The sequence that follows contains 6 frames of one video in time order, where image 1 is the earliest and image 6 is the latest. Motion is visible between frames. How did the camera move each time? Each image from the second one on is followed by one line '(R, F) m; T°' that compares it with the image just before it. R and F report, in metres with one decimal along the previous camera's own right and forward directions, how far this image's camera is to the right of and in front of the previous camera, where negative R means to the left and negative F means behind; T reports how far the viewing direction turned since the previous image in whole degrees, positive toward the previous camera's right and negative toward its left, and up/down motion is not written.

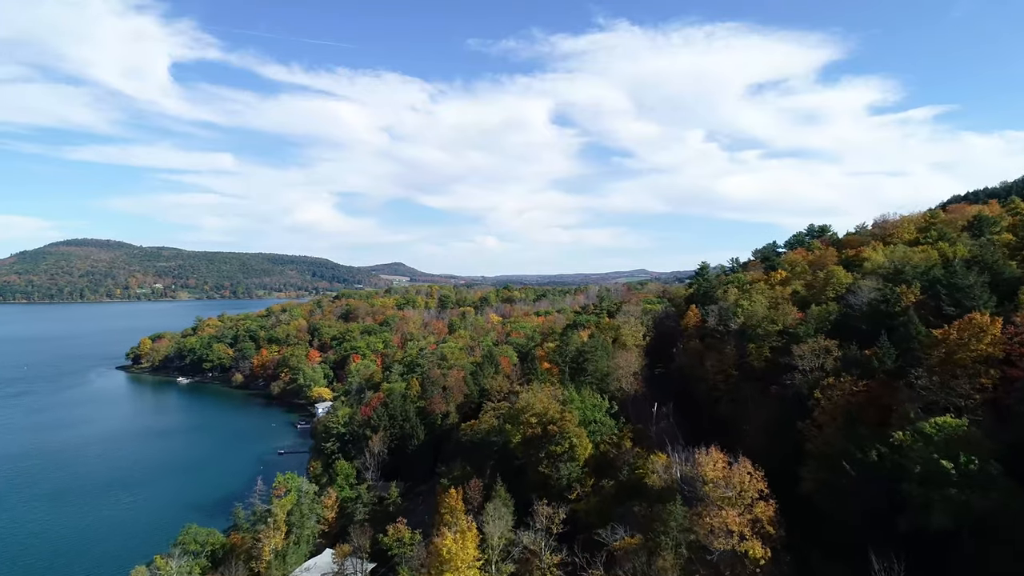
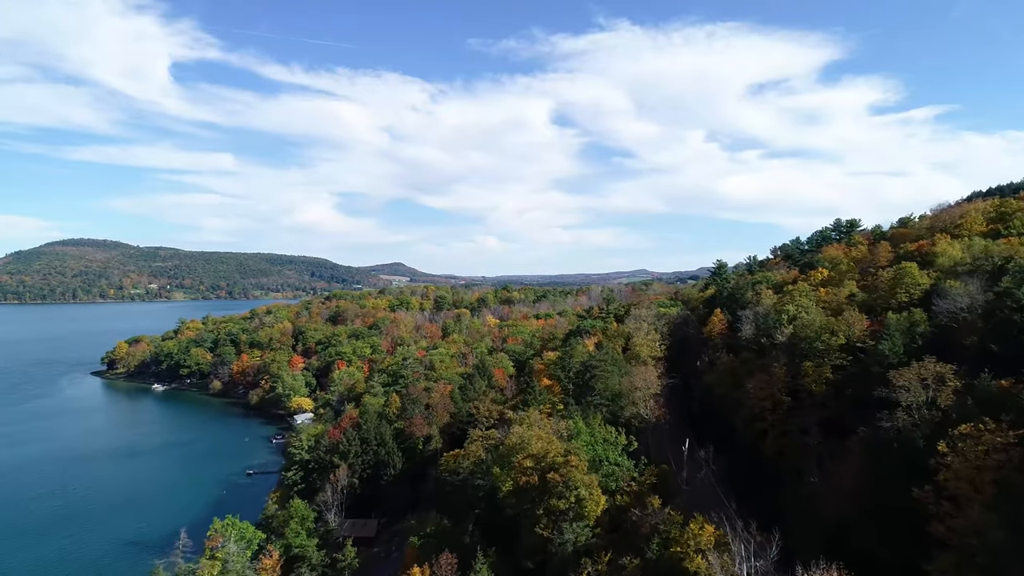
(+0.6, +11.2) m; 0°
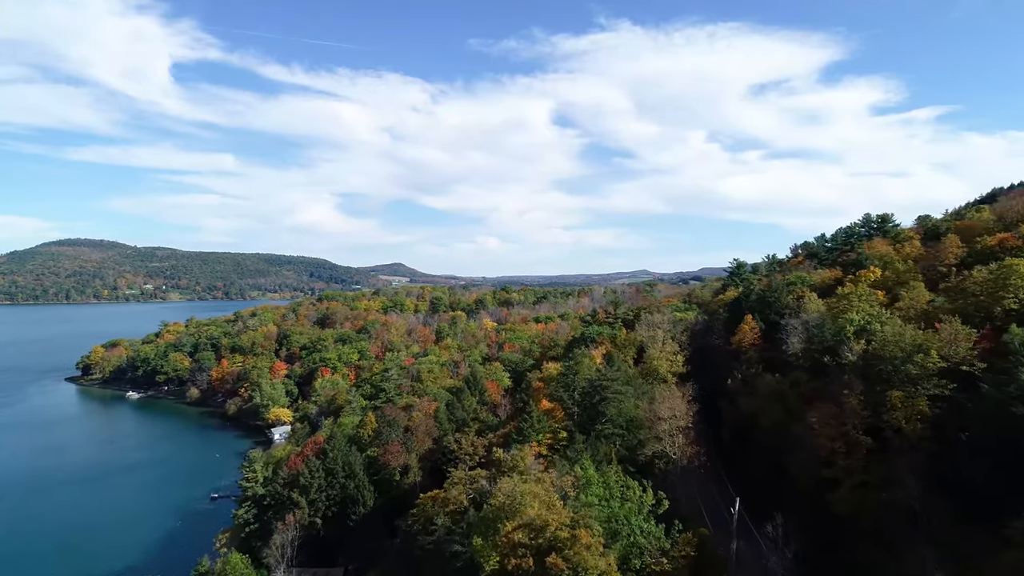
(+0.6, +10.2) m; 0°
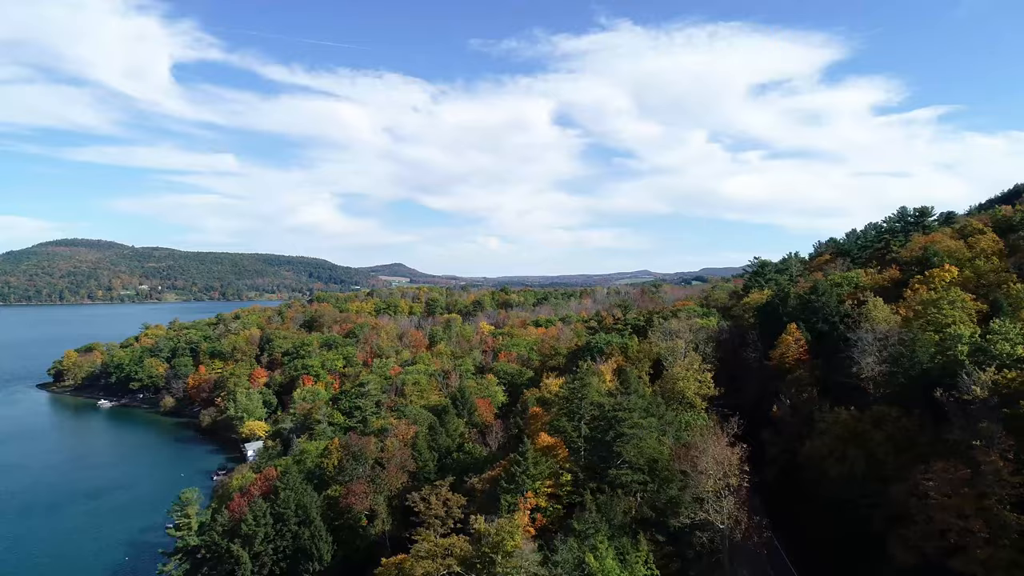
(+0.6, +10.1) m; 0°
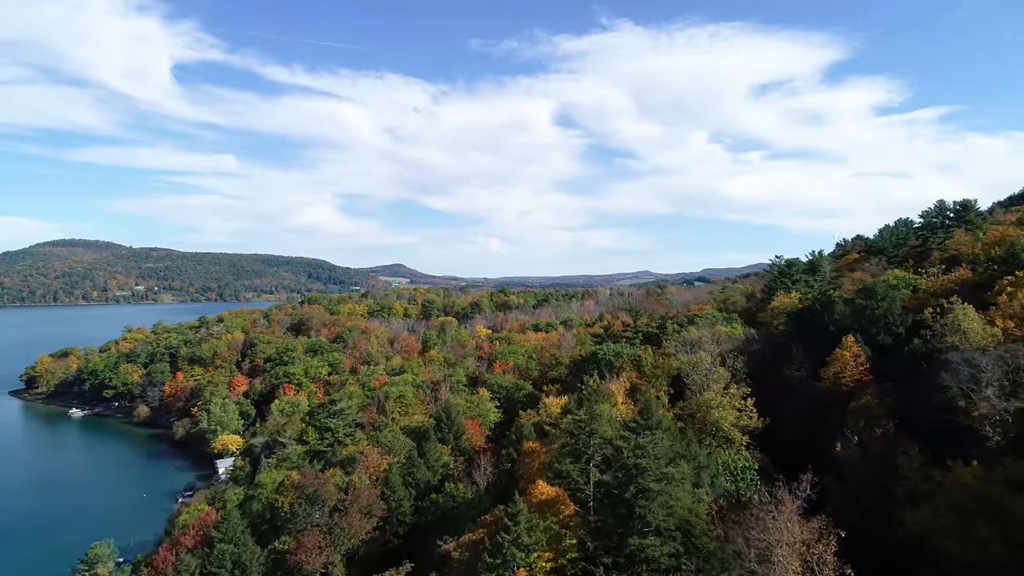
(+0.5, +8.9) m; 0°
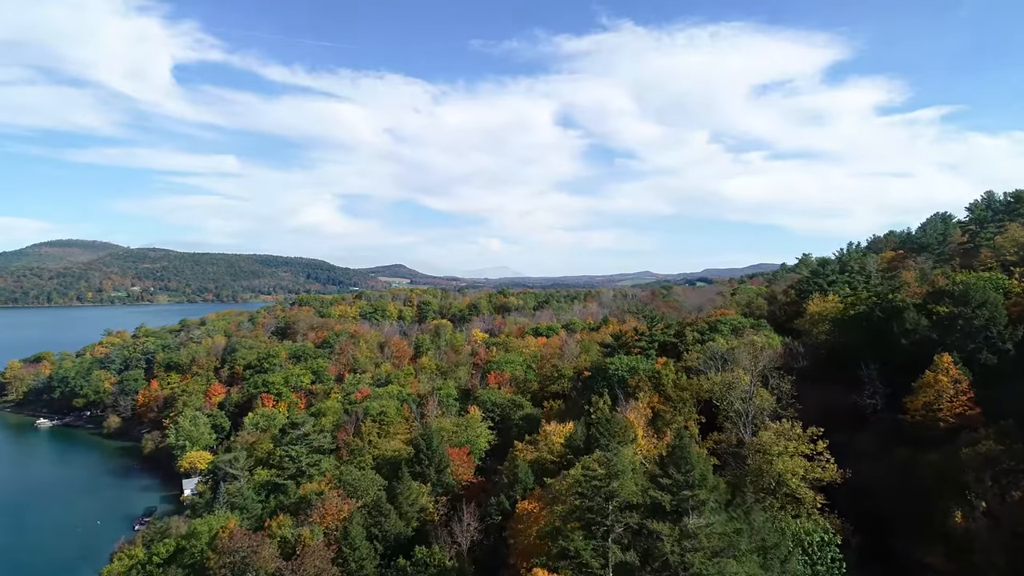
(+0.4, +9.0) m; 0°
